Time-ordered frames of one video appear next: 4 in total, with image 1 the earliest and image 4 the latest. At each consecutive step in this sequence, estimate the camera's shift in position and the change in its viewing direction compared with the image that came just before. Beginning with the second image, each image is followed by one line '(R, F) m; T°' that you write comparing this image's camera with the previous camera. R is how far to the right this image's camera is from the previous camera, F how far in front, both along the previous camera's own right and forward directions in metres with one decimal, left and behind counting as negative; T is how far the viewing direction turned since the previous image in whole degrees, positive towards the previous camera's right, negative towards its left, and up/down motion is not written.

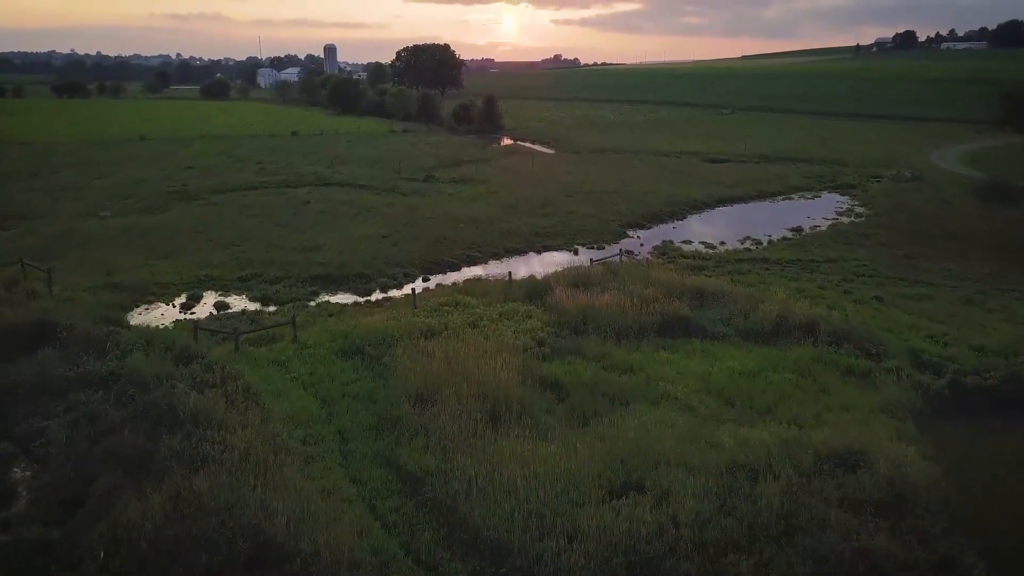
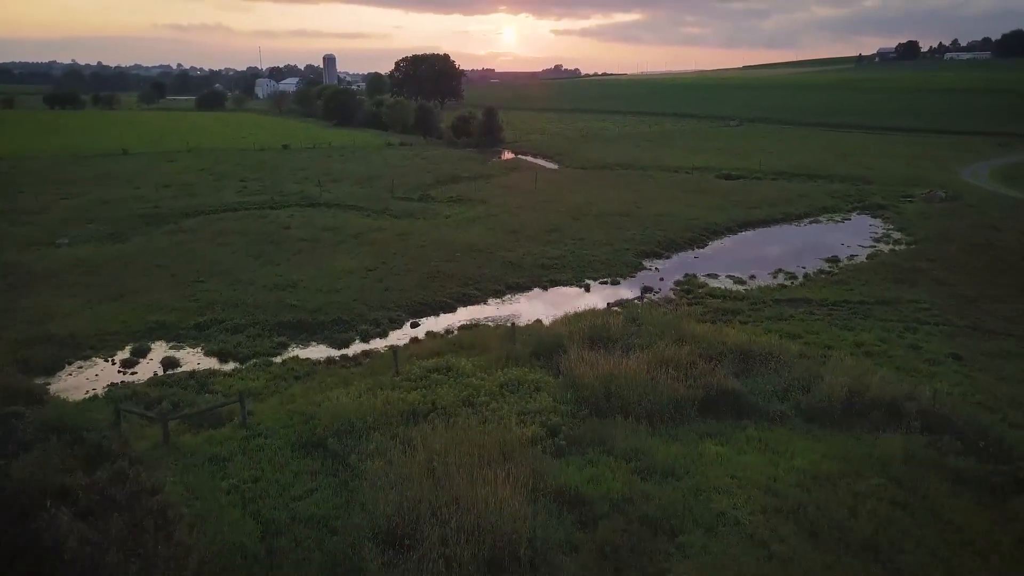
(-0.1, +3.2) m; 0°
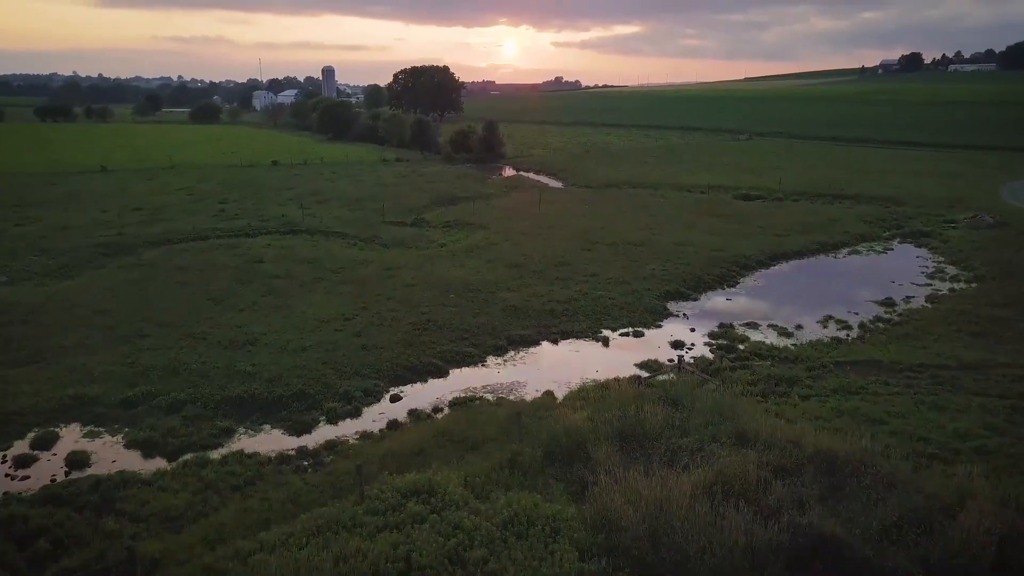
(-0.1, +3.8) m; 0°
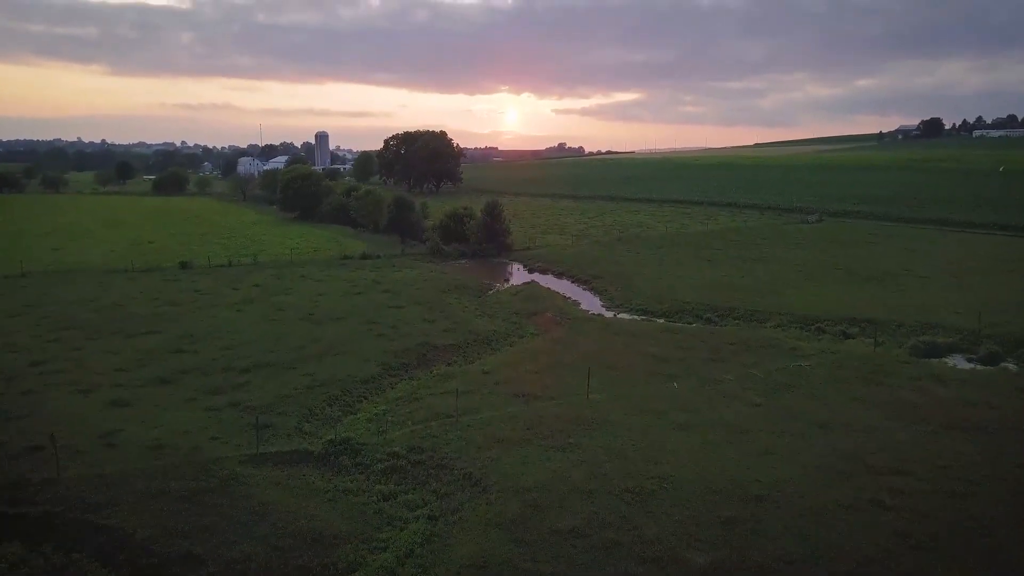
(-0.6, +20.6) m; 0°
